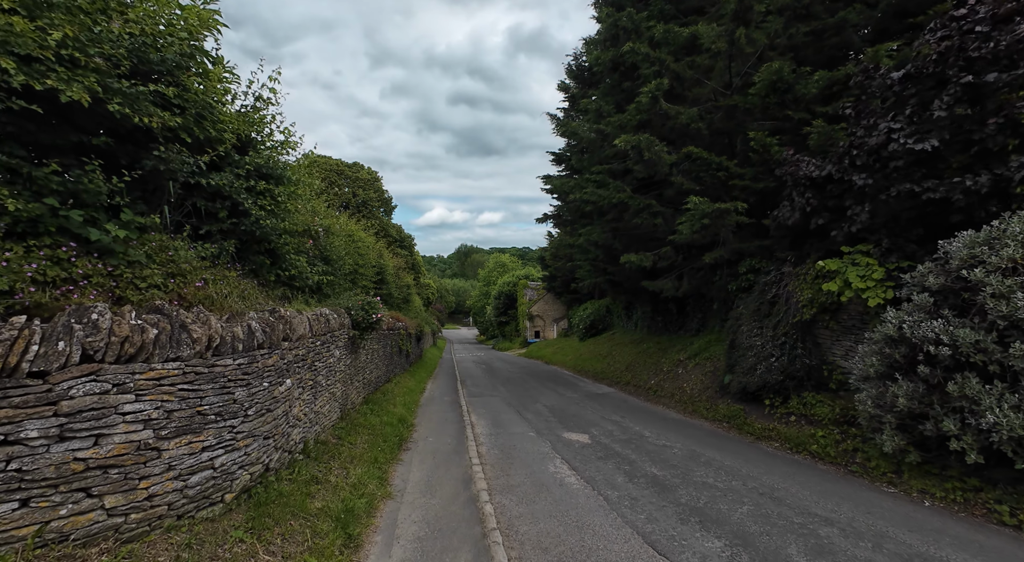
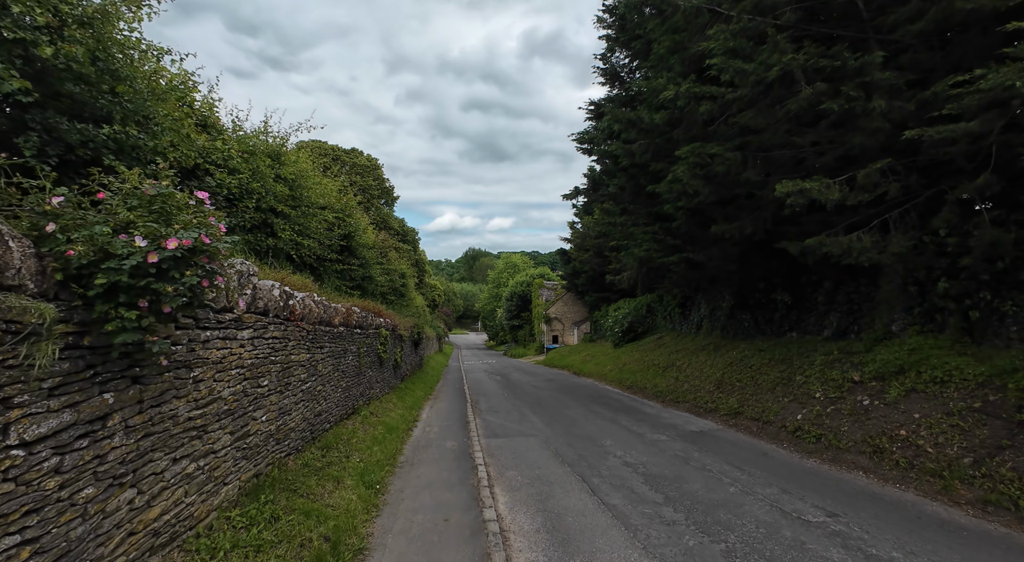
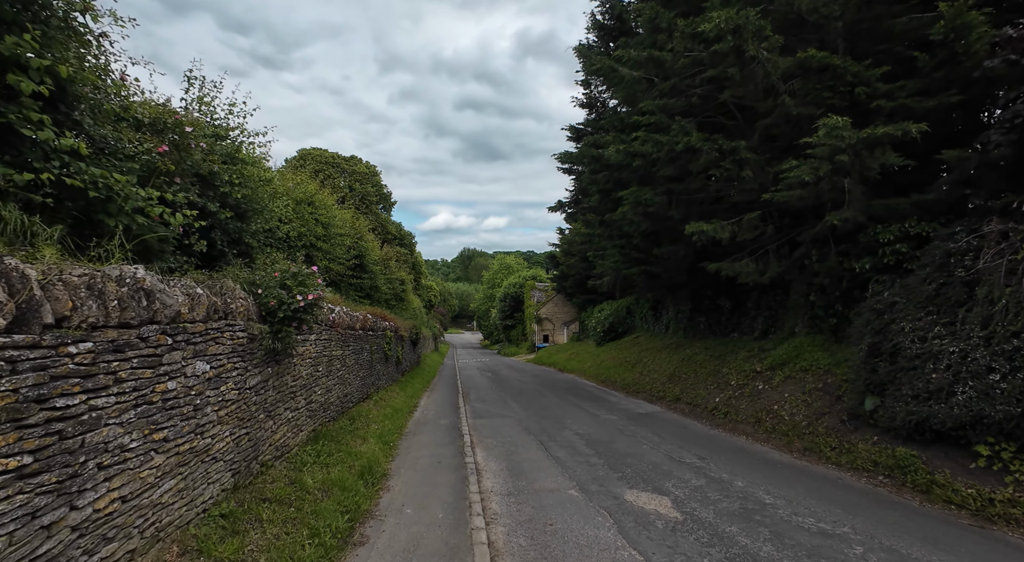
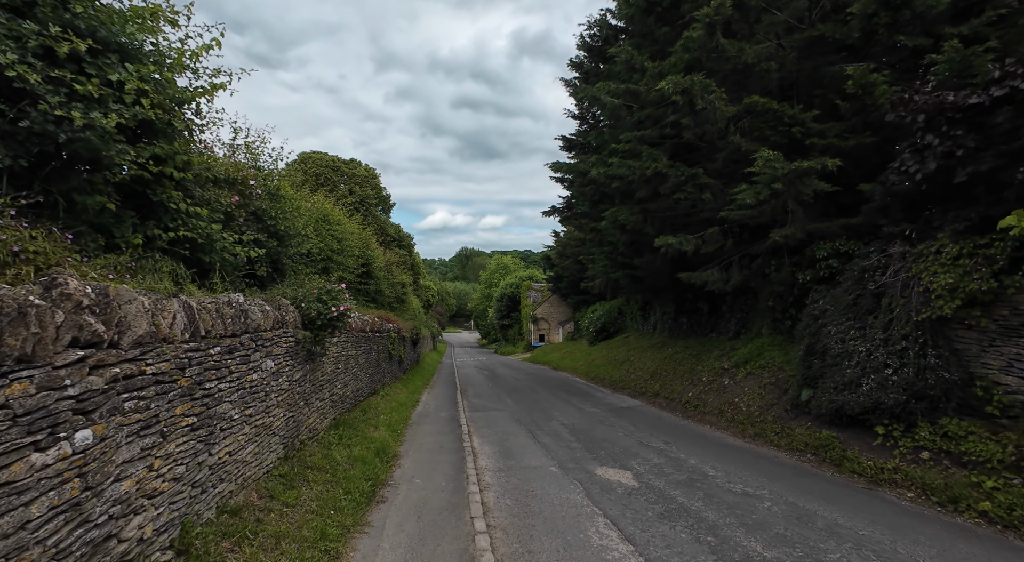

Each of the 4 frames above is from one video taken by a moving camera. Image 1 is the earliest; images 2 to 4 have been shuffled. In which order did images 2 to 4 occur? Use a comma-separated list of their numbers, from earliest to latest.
4, 3, 2
